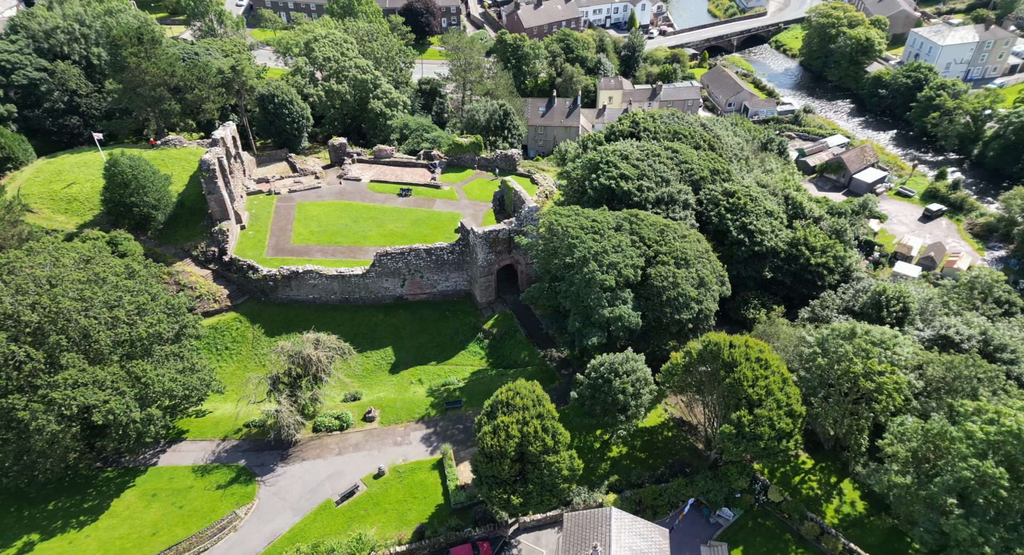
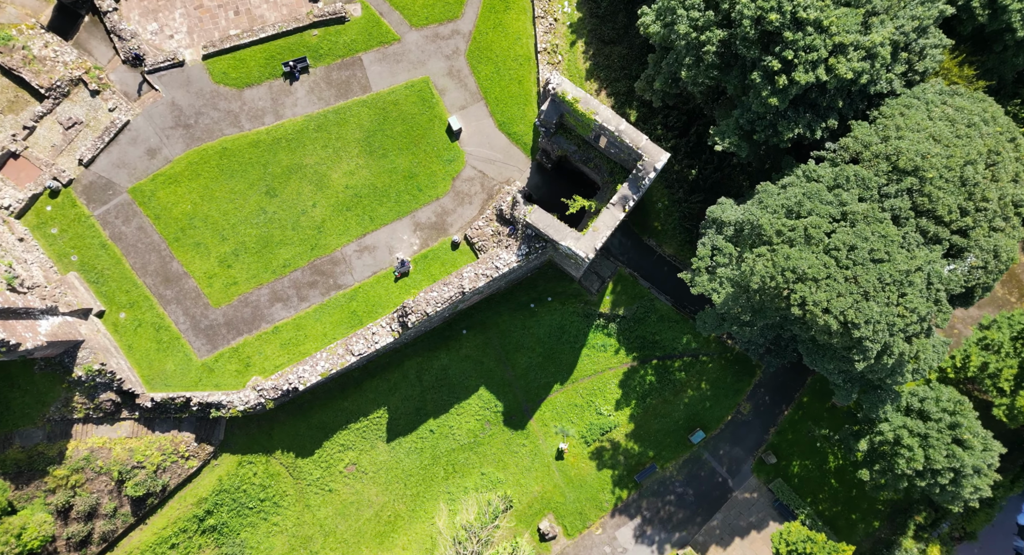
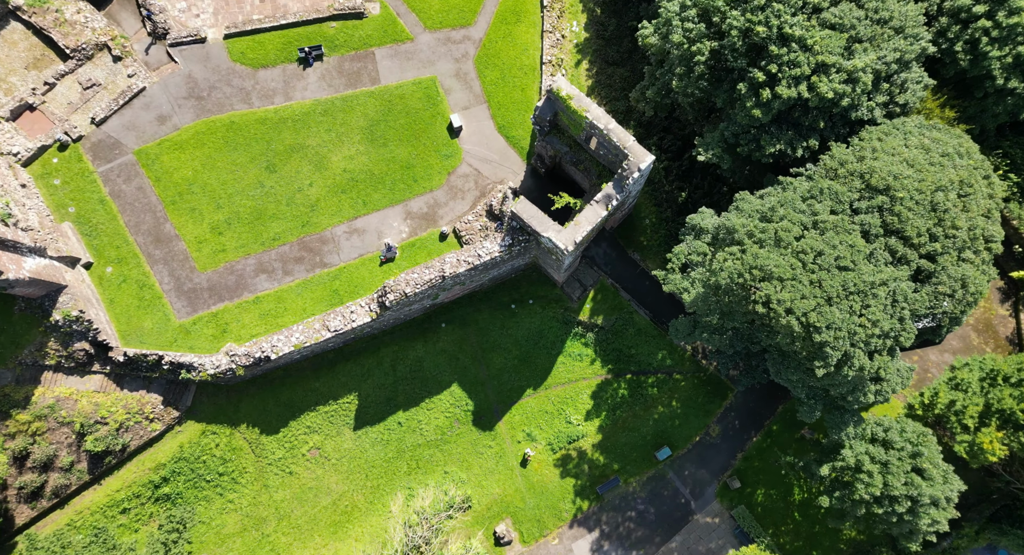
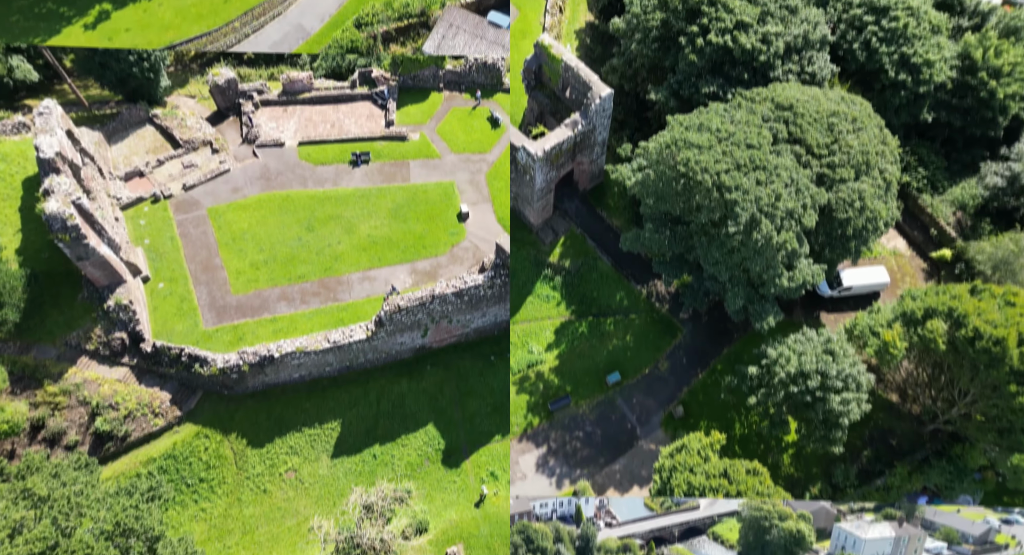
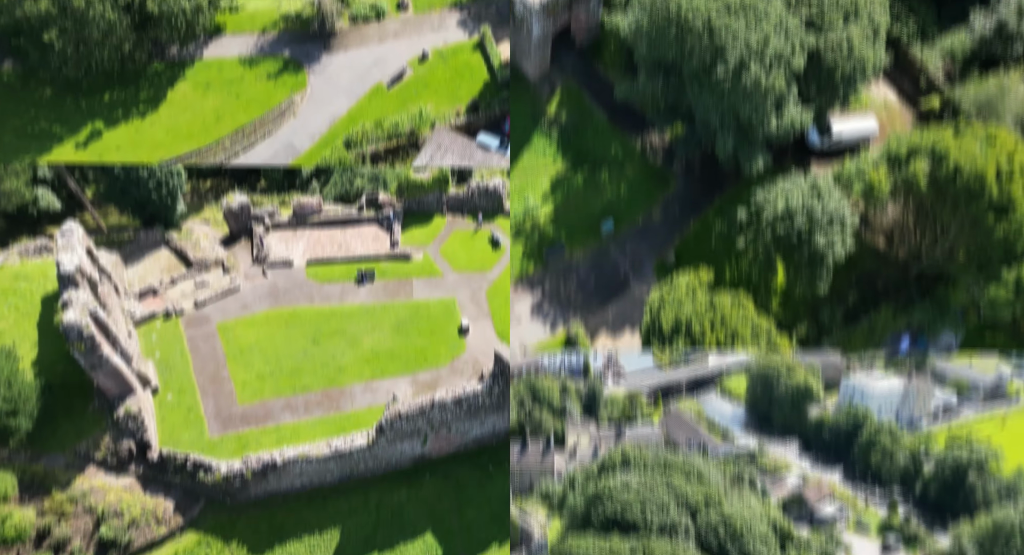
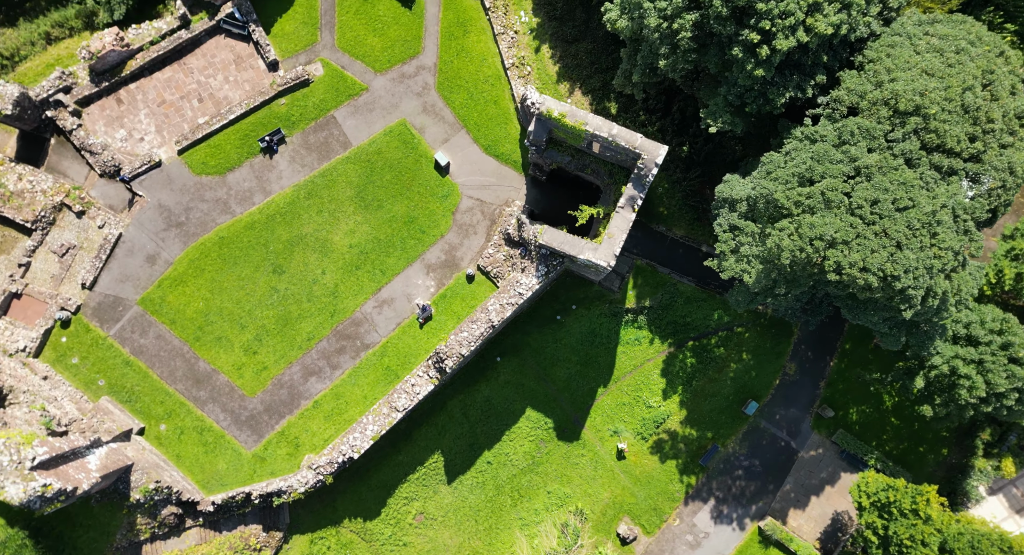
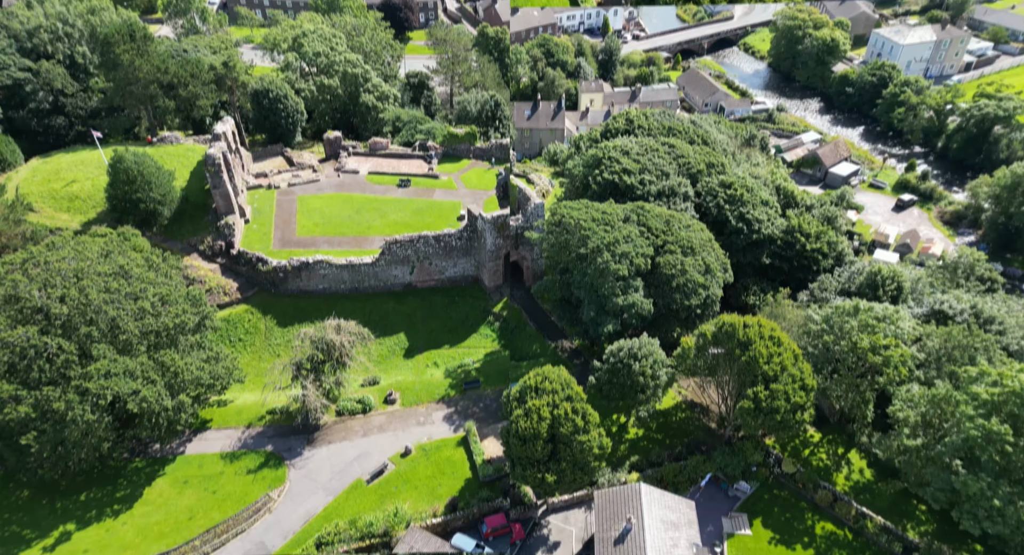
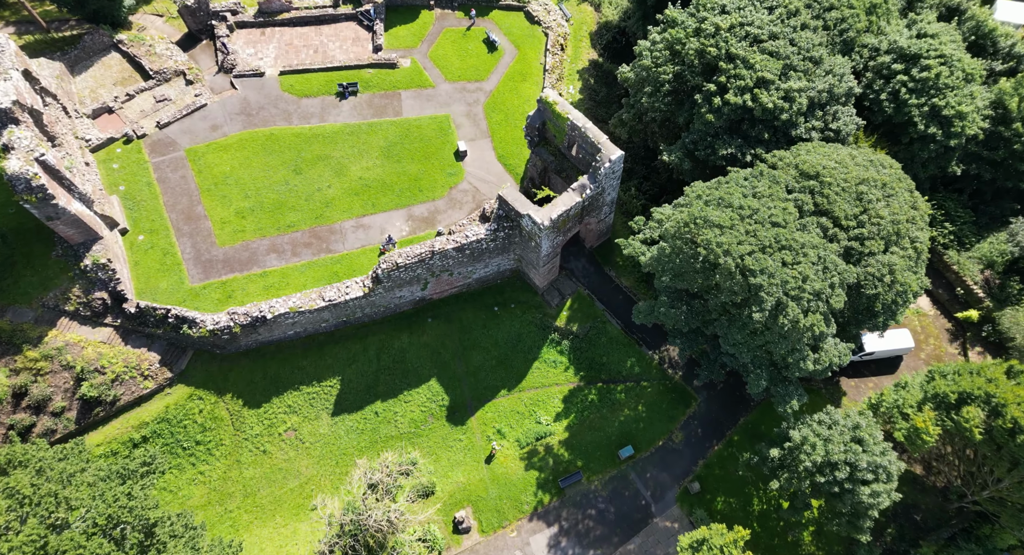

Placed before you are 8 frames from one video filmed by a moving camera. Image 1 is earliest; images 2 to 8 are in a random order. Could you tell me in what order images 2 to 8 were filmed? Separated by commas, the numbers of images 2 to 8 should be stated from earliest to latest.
7, 5, 4, 8, 3, 2, 6
